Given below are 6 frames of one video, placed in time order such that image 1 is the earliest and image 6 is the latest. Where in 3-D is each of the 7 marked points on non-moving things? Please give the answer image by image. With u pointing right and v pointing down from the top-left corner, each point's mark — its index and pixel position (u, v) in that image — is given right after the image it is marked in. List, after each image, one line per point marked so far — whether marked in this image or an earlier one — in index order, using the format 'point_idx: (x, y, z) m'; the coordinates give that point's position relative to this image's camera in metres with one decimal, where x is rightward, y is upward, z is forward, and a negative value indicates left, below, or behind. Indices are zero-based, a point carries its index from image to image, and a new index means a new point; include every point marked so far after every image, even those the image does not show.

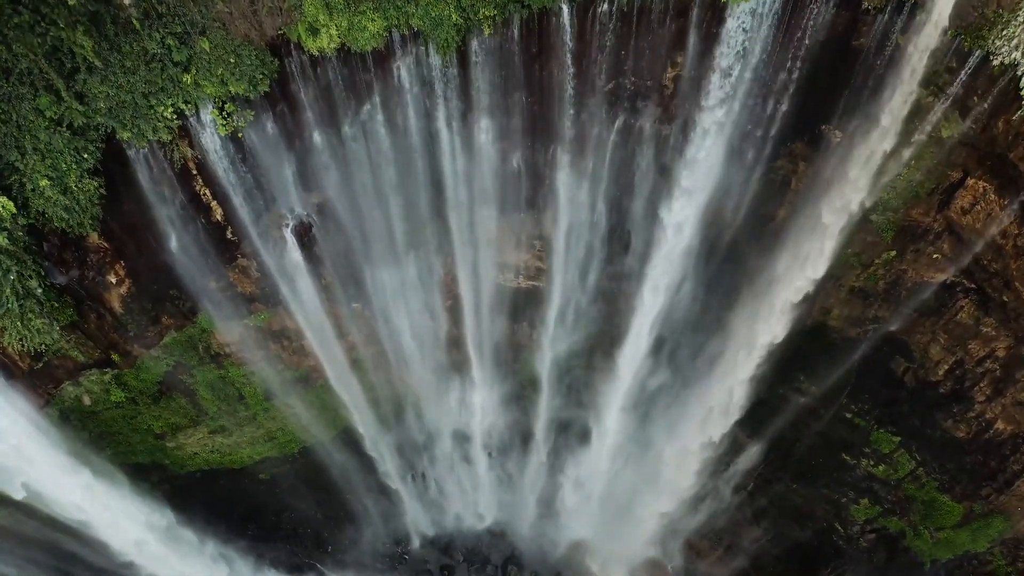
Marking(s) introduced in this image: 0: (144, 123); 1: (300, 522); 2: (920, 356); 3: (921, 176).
0: (-4.9, +2.3, +8.5) m
1: (-4.6, -5.1, +14.1) m
2: (+6.6, -1.2, +10.5) m
3: (+5.7, +1.6, +9.0) m
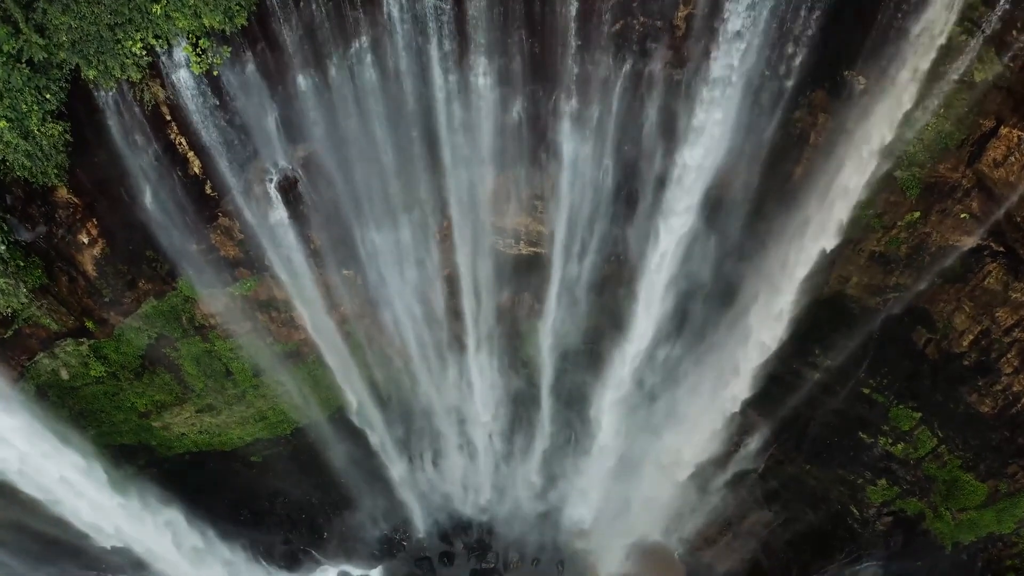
0: (-4.9, +2.8, +7.9) m
1: (-4.5, -4.5, +13.5) m
2: (+6.6, -0.6, +9.9) m
3: (+5.7, +2.1, +8.4) m
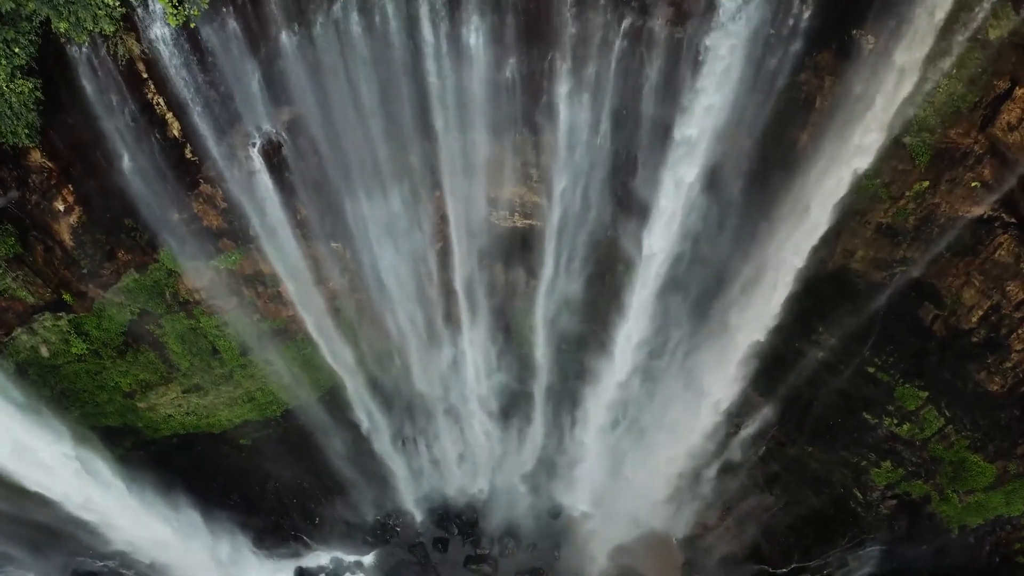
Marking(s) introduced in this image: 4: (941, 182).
0: (-5.0, +3.2, +7.5) m
1: (-4.6, -4.1, +13.2) m
2: (+6.5, -0.2, +9.6) m
3: (+5.6, +2.5, +8.1) m
4: (+5.8, +1.4, +8.8) m
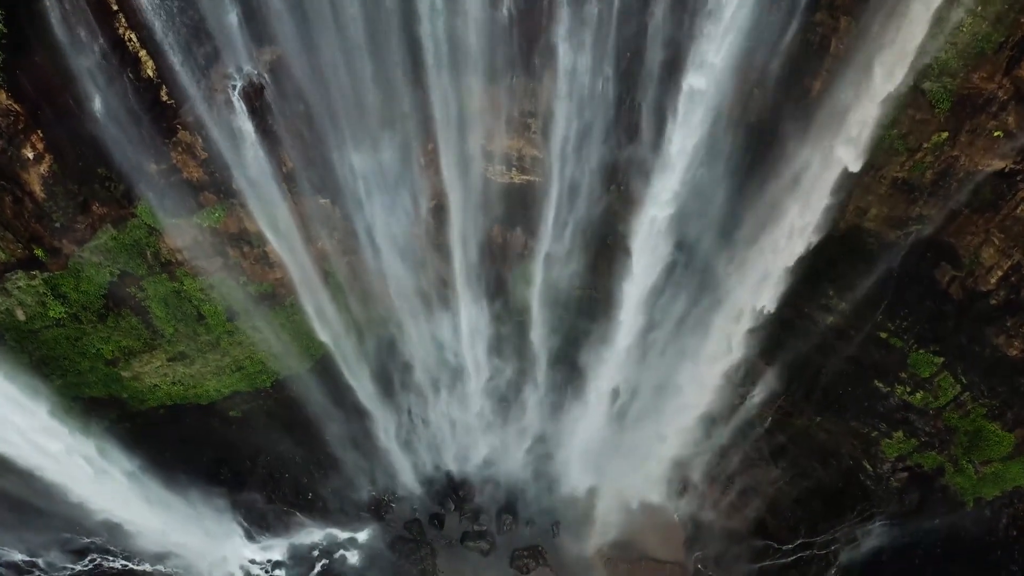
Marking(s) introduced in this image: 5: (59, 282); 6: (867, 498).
0: (-5.0, +3.7, +7.0) m
1: (-4.6, -3.5, +12.8) m
2: (+6.5, +0.4, +9.1) m
3: (+5.6, +3.1, +7.6) m
4: (+5.8, +2.0, +8.3) m
5: (-6.6, +0.1, +9.4) m
6: (+6.3, -3.7, +11.5) m
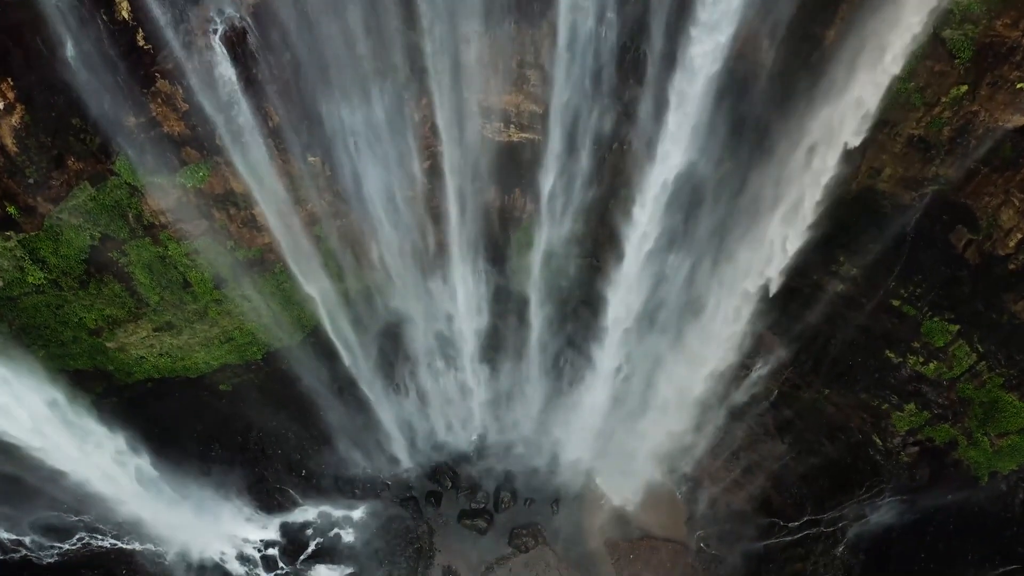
0: (-5.1, +4.2, +6.6) m
1: (-4.7, -2.9, +12.5) m
2: (+6.4, +0.9, +8.7) m
3: (+5.5, +3.6, +7.1) m
4: (+5.7, +2.5, +7.9) m
5: (-6.6, +0.6, +9.1) m
6: (+6.3, -3.2, +11.1) m
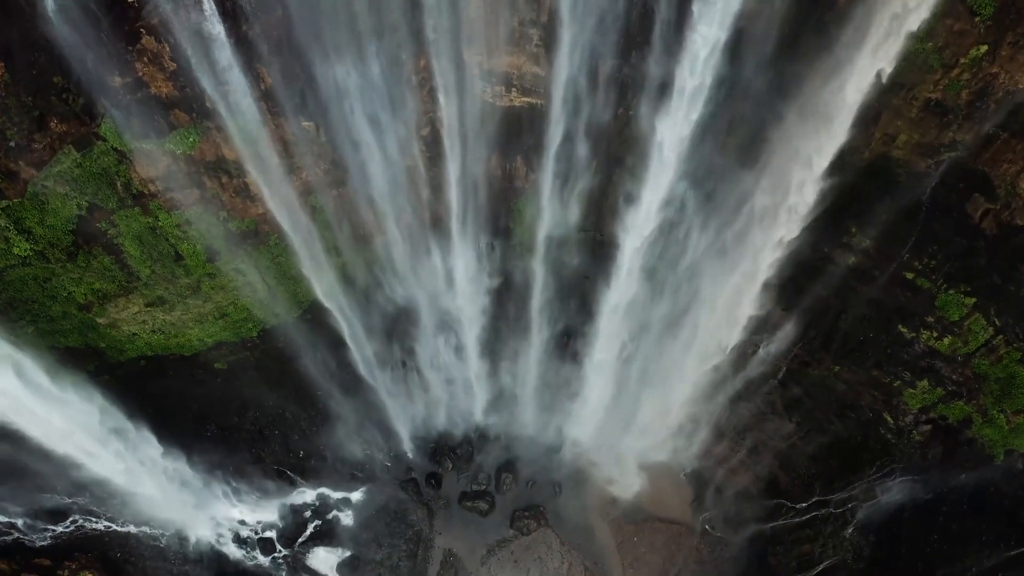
0: (-5.0, +4.6, +6.2) m
1: (-4.6, -2.5, +12.2) m
2: (+6.5, +1.3, +8.4) m
3: (+5.6, +4.0, +6.8) m
4: (+5.8, +2.9, +7.5) m
5: (-6.6, +1.0, +8.7) m
6: (+6.3, -2.7, +10.8) m
